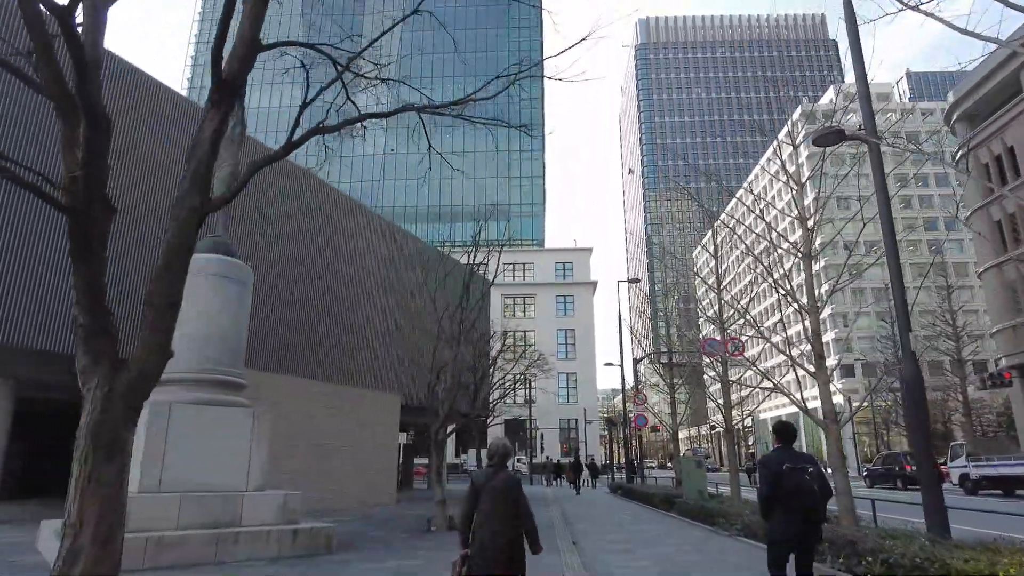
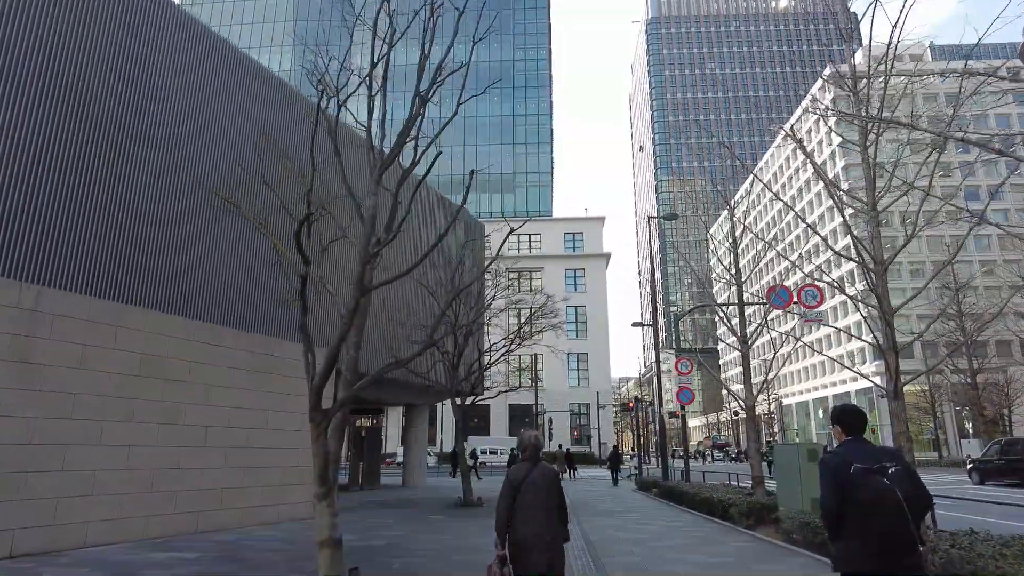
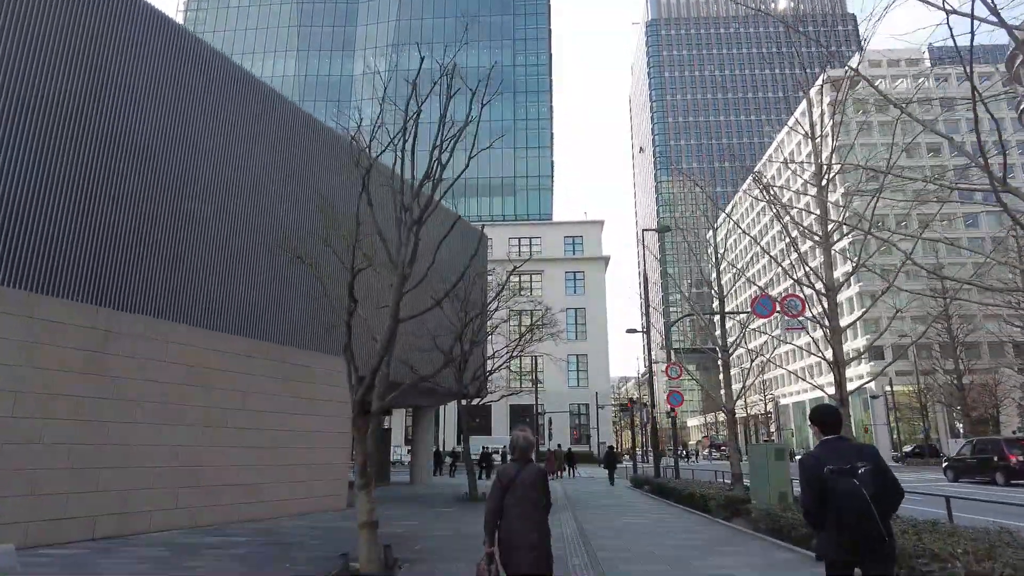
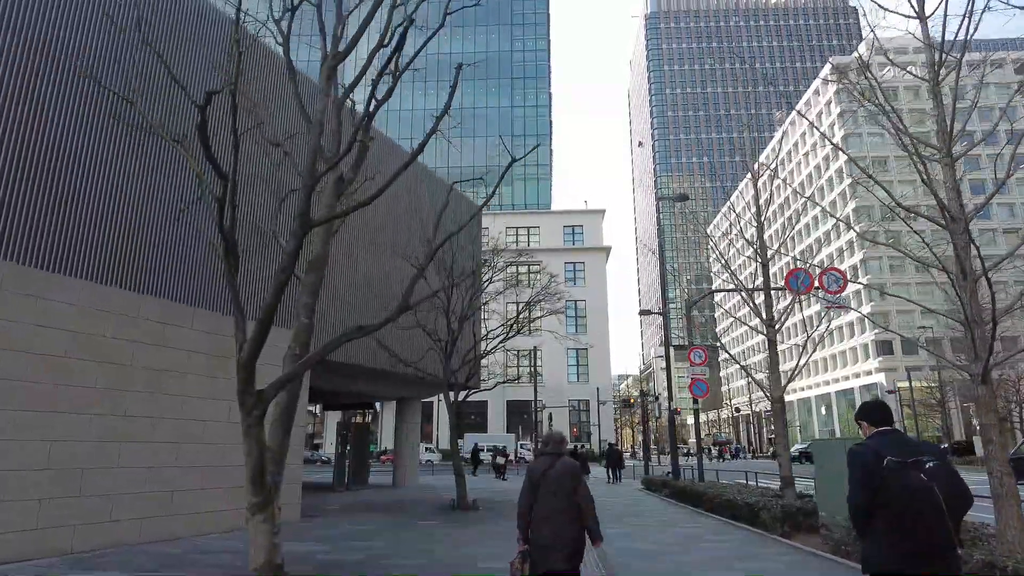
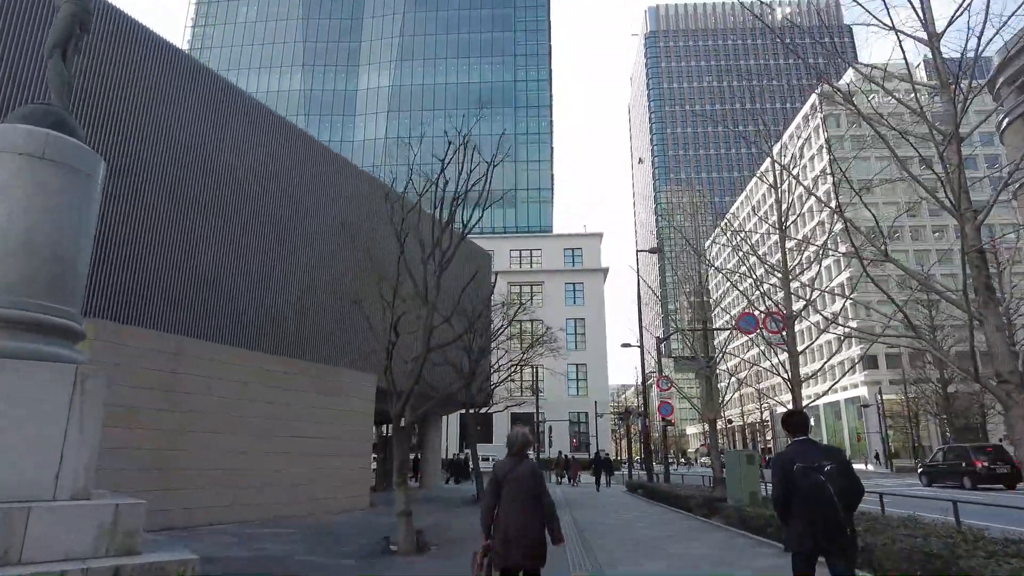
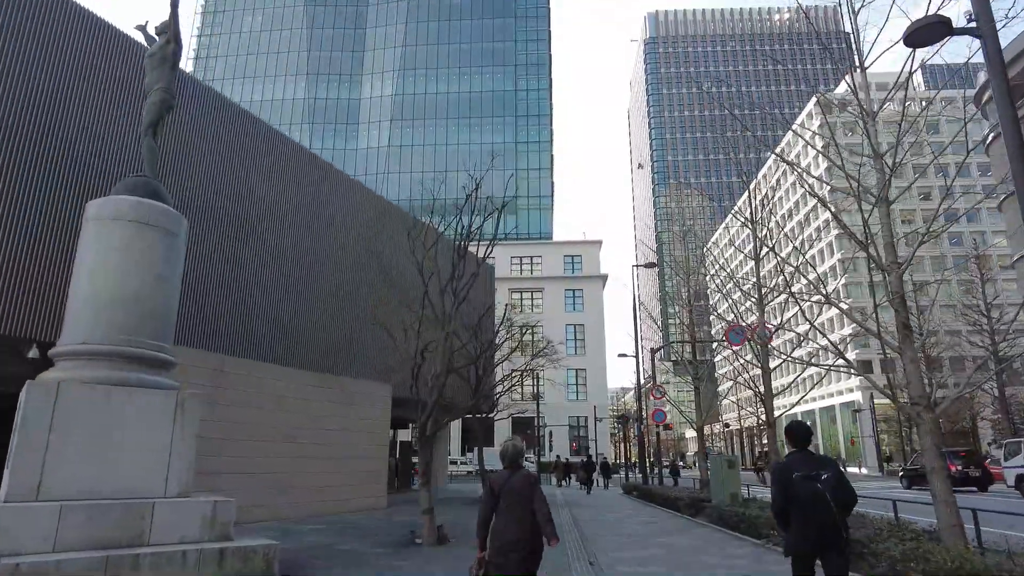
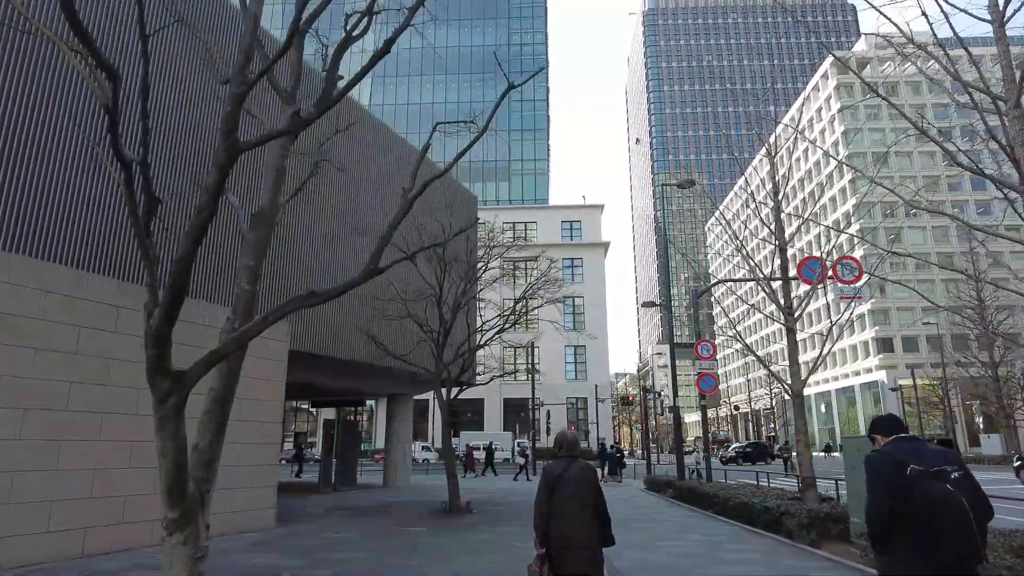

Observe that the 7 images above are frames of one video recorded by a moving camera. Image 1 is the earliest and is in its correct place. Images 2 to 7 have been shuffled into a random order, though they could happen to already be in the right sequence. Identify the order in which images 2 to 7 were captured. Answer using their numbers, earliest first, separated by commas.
6, 5, 3, 2, 4, 7
